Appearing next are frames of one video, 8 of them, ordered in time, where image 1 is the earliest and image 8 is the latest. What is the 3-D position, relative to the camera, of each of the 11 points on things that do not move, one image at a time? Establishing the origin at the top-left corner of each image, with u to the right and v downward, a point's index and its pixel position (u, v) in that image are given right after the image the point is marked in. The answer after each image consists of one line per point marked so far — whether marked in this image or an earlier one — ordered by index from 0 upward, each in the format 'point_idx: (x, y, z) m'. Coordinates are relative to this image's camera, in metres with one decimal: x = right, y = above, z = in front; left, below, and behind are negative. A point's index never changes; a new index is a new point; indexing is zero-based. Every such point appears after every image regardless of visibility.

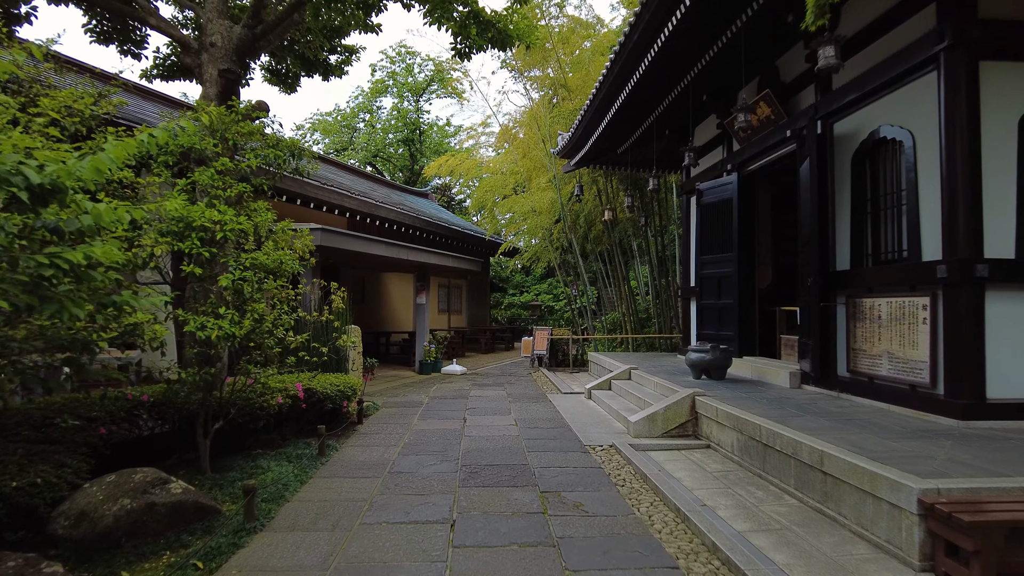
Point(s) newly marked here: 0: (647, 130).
0: (+1.6, +1.8, +7.6) m
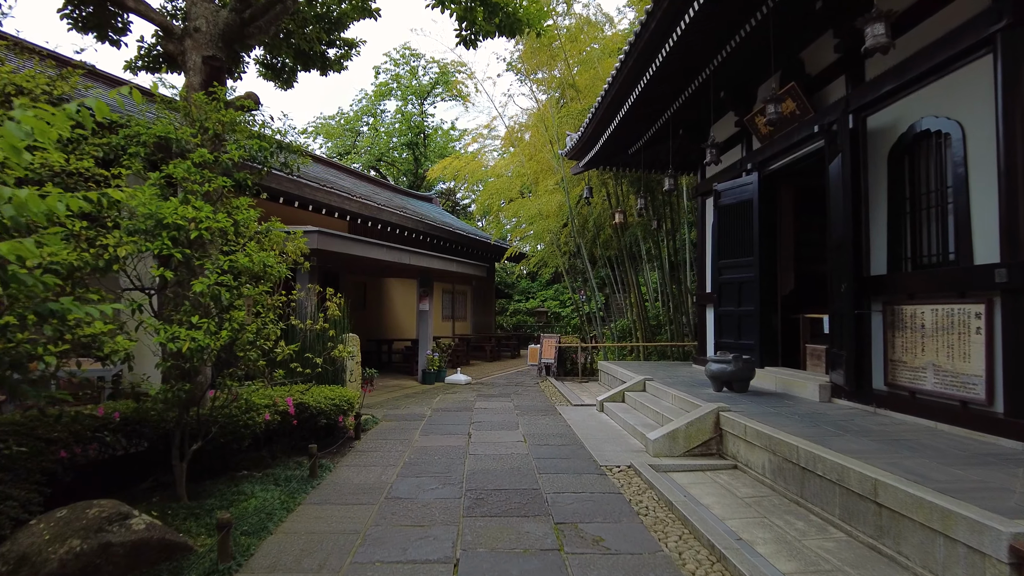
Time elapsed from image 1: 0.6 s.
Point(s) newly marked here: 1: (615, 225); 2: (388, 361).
0: (+1.6, +1.8, +7.3) m
1: (+1.4, +0.9, +8.9) m
2: (-1.7, -1.0, +9.1) m
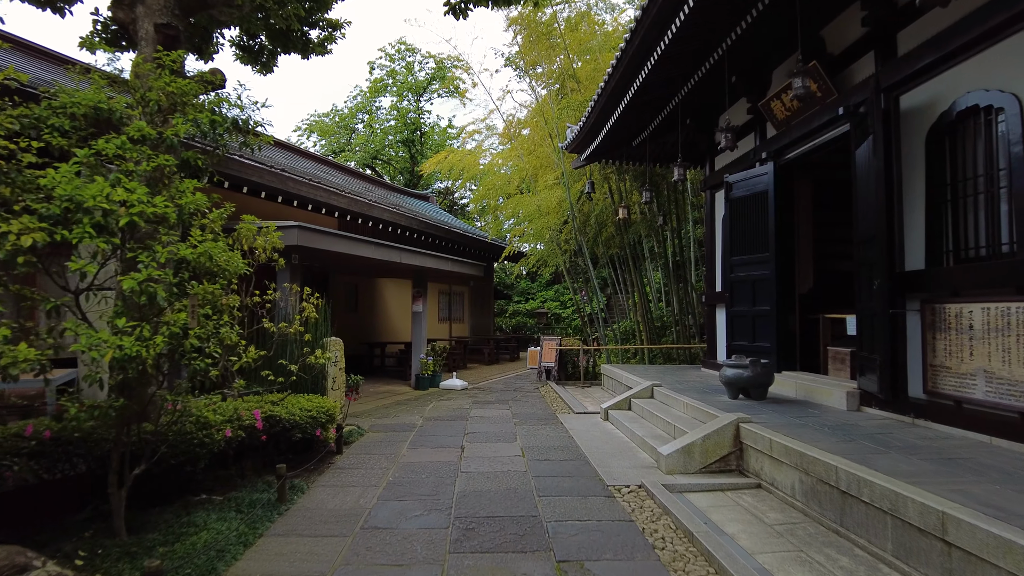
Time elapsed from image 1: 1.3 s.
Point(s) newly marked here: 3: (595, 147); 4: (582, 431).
0: (+1.6, +1.8, +6.9) m
1: (+1.4, +0.9, +8.5) m
2: (-1.7, -1.0, +8.7) m
3: (+1.0, +1.7, +7.7) m
4: (+0.5, -1.1, +4.8) m
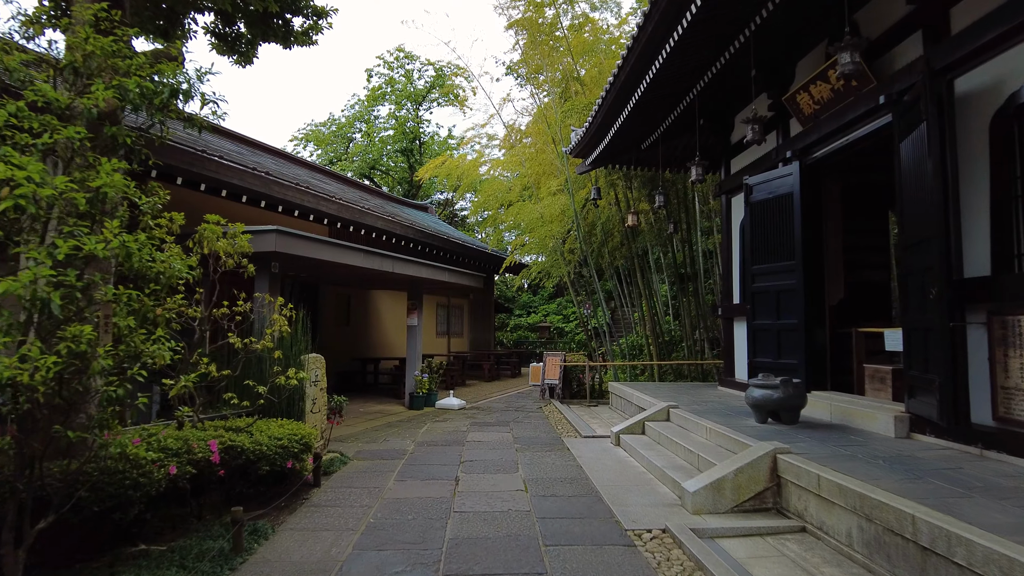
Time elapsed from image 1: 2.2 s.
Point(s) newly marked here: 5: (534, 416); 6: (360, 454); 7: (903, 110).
0: (+1.6, +1.7, +6.4) m
1: (+1.4, +0.7, +8.1) m
2: (-1.7, -1.2, +8.2) m
3: (+1.0, +1.5, +7.3) m
4: (+0.5, -1.1, +4.3) m
5: (+0.2, -1.3, +6.4) m
6: (-1.1, -1.1, +4.5) m
7: (+2.2, +1.0, +3.6) m
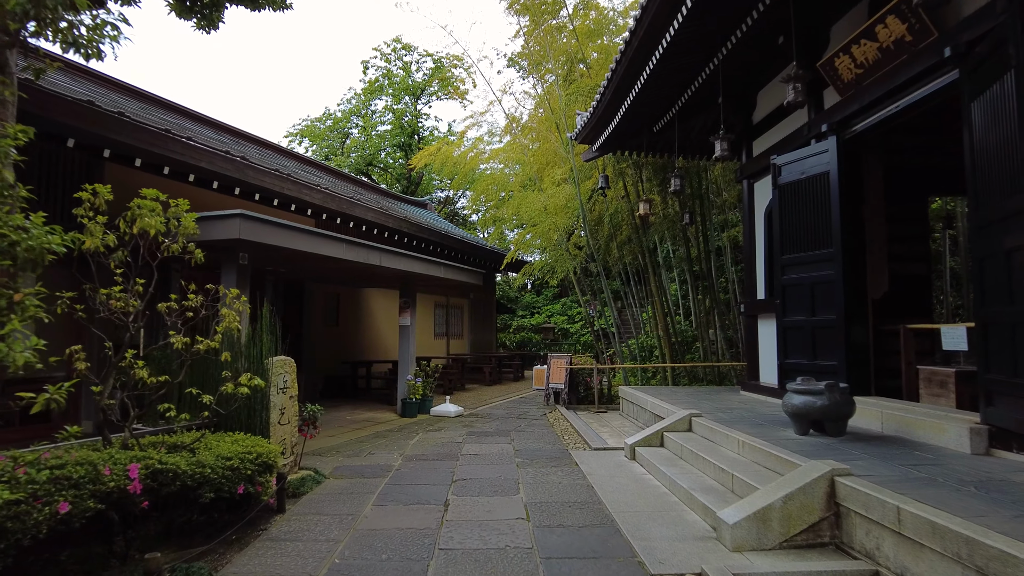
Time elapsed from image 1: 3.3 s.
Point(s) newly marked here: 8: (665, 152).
0: (+1.6, +1.7, +5.8) m
1: (+1.4, +0.8, +7.5) m
2: (-1.7, -1.2, +7.6) m
3: (+1.0, +1.6, +6.7) m
4: (+0.5, -1.1, +3.8) m
5: (+0.2, -1.2, +5.8) m
6: (-1.1, -1.1, +4.0) m
7: (+2.1, +1.0, +3.0) m
8: (+1.7, +1.5, +7.1) m
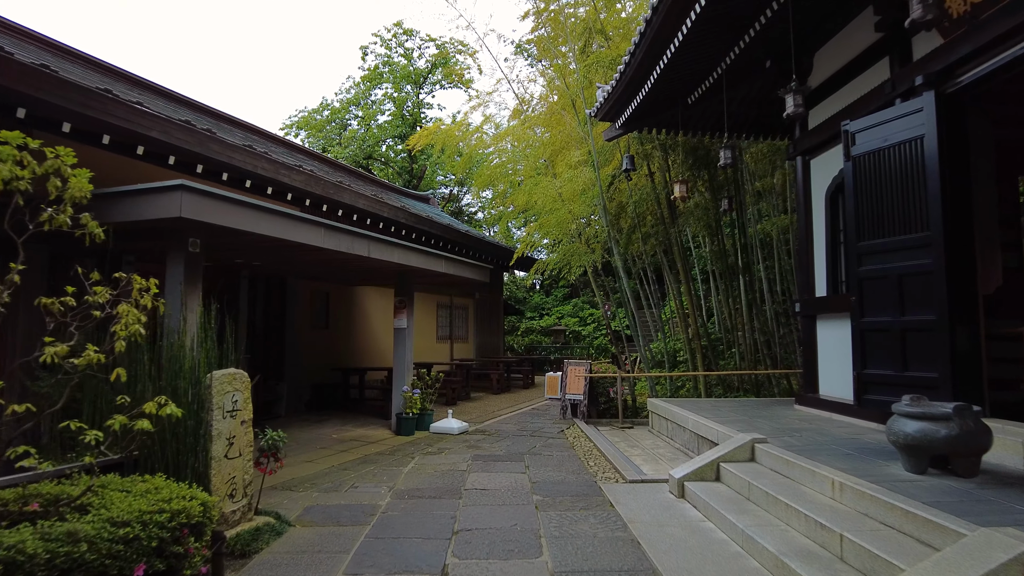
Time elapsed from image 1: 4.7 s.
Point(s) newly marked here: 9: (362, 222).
0: (+1.7, +1.7, +5.0) m
1: (+1.5, +0.8, +6.6) m
2: (-1.6, -1.1, +6.8) m
3: (+1.1, +1.6, +5.9) m
4: (+0.6, -1.0, +2.9) m
5: (+0.3, -1.2, +5.0) m
6: (-1.0, -1.1, +3.1) m
7: (+2.2, +1.1, +2.2) m
8: (+1.8, +1.5, +6.2) m
9: (-1.5, +0.6, +6.5) m
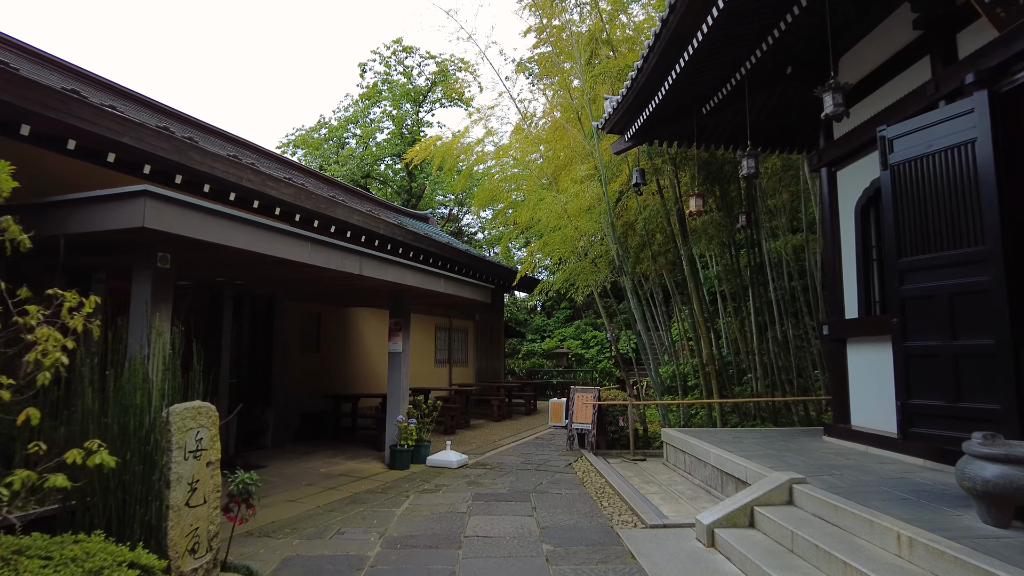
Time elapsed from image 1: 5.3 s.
0: (+1.7, +1.6, +4.7) m
1: (+1.5, +0.6, +6.3) m
2: (-1.6, -1.3, +6.4) m
3: (+1.1, +1.4, +5.5) m
4: (+0.6, -1.1, +2.5) m
5: (+0.4, -1.3, +4.5) m
6: (-0.9, -1.2, +2.7) m
7: (+2.3, +1.0, +1.8) m
8: (+1.8, +1.3, +5.9) m
9: (-1.5, +0.5, +6.1) m
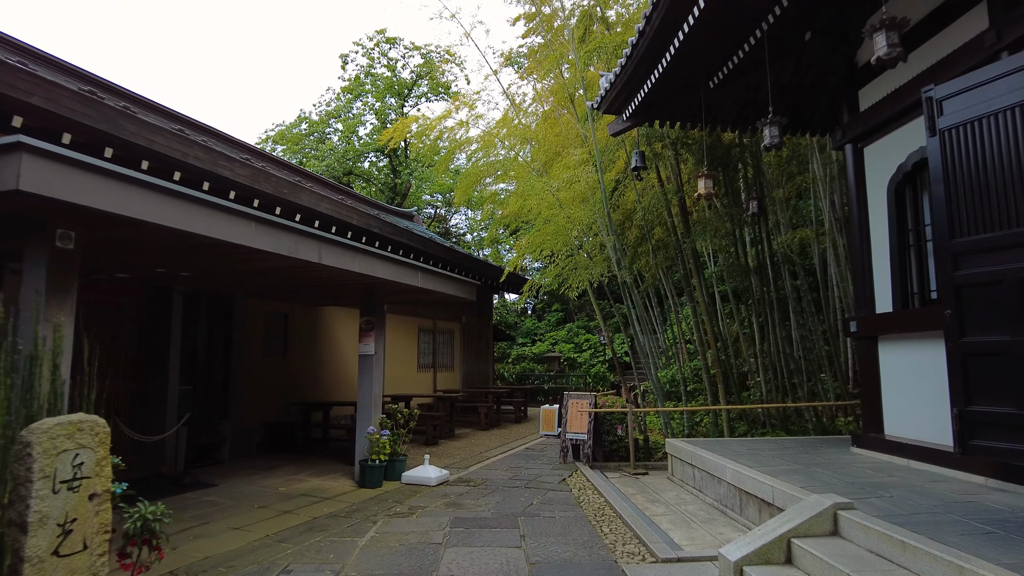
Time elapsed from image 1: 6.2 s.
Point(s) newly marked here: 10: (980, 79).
0: (+1.7, +1.6, +4.1) m
1: (+1.4, +0.6, +5.7) m
2: (-1.7, -1.3, +5.8) m
3: (+1.0, +1.5, +5.0) m
4: (+0.6, -1.0, +1.9) m
5: (+0.3, -1.3, +4.0) m
6: (-1.0, -1.1, +2.1) m
7: (+2.2, +1.1, +1.3) m
8: (+1.7, +1.4, +5.4) m
9: (-1.6, +0.5, +5.6) m
10: (+2.1, +0.9, +2.9) m
